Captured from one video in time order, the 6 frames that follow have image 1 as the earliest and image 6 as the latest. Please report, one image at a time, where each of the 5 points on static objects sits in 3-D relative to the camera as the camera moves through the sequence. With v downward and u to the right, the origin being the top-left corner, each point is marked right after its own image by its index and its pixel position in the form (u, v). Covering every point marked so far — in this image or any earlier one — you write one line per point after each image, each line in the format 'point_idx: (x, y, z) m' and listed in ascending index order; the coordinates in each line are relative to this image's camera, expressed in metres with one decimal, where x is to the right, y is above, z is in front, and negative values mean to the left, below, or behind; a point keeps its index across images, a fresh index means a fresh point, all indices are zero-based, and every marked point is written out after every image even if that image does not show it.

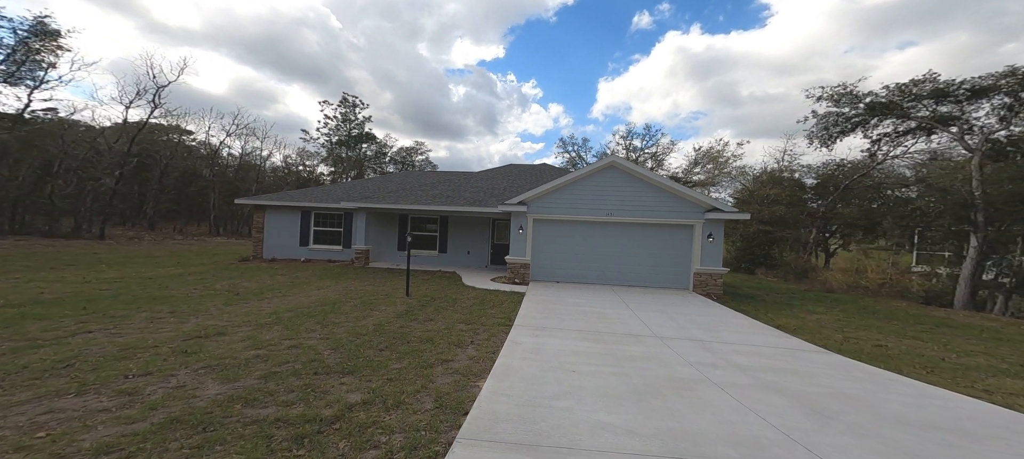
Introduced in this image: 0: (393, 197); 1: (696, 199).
0: (-4.6, +1.2, +14.9) m
1: (+5.7, +0.9, +11.9) m
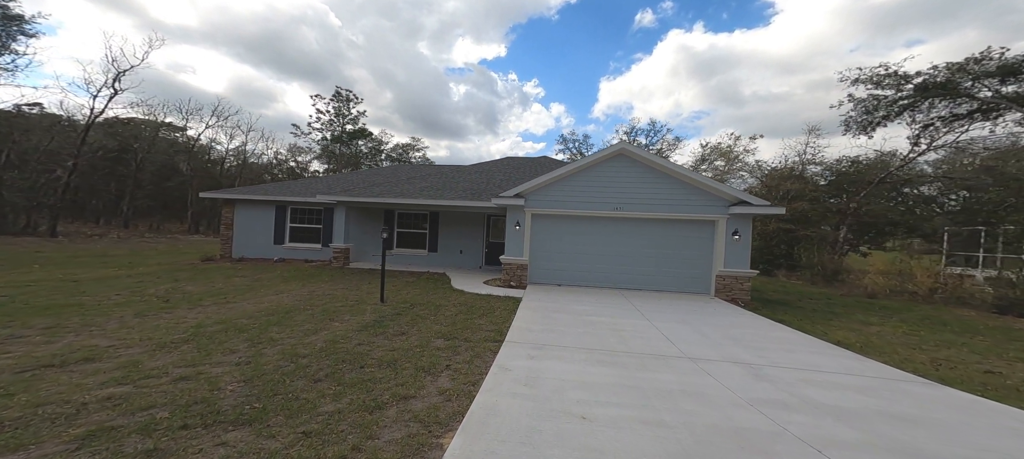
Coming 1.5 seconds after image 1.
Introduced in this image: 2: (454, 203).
0: (-4.7, +1.3, +13.4) m
1: (+5.6, +1.0, +10.4) m
2: (-1.9, +0.8, +12.9) m
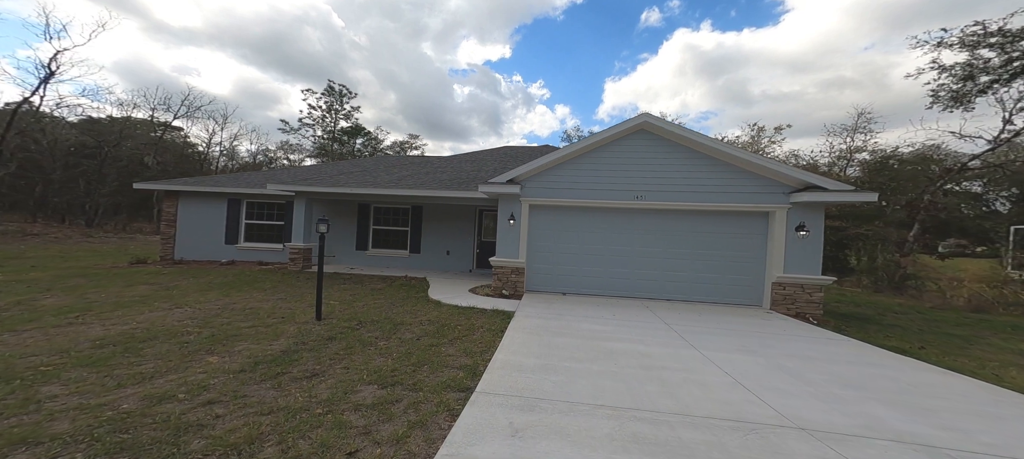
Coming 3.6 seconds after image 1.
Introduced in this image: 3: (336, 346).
0: (-4.9, +1.4, +11.2) m
1: (+5.4, +1.1, +8.0) m
2: (-2.0, +0.9, +10.6) m
3: (-2.2, -1.5, +4.8) m
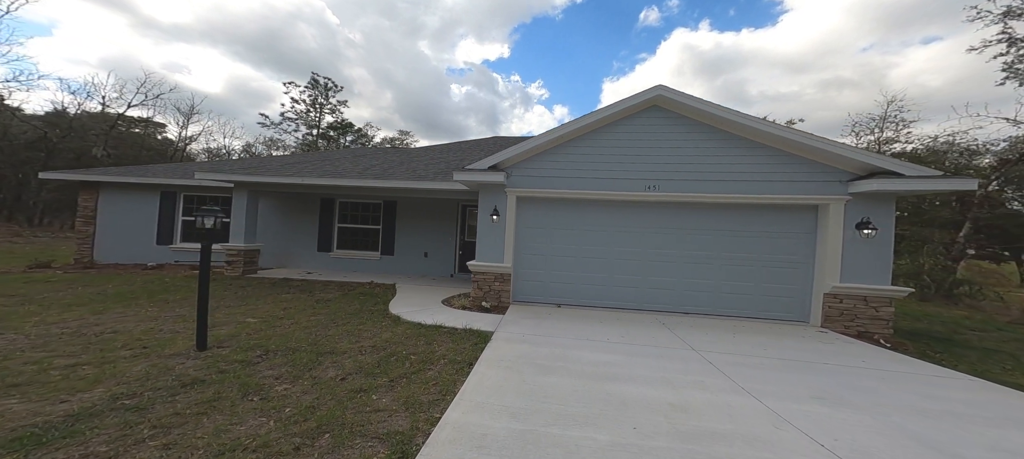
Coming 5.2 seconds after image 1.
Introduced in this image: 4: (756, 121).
0: (-5.2, +1.5, +9.4) m
1: (+5.1, +1.2, +6.3) m
2: (-2.4, +1.0, +8.9) m
3: (-2.5, -1.4, +3.1) m
4: (+4.0, +1.8, +6.3) m
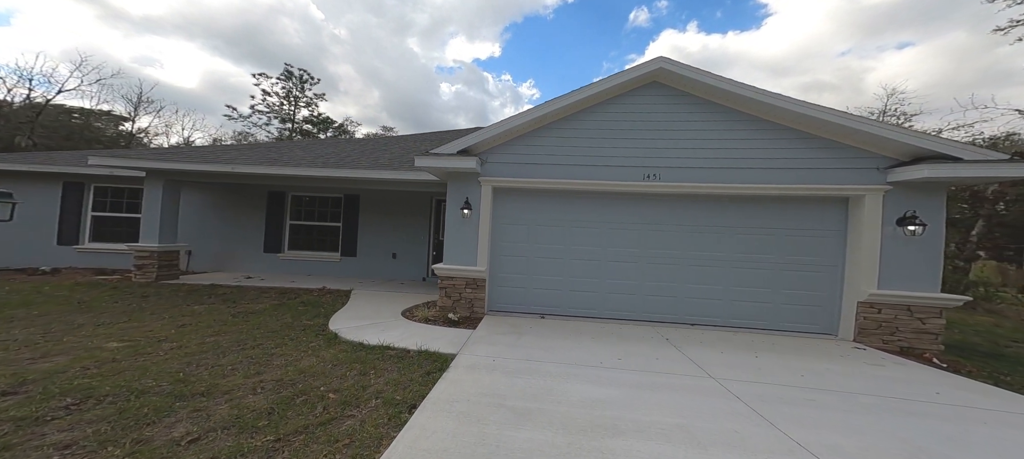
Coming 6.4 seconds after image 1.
0: (-5.7, +1.6, +8.0) m
1: (+4.7, +1.3, +5.2) m
2: (-2.9, +1.1, +7.6) m
3: (-2.8, -1.3, +1.8) m
4: (+3.6, +1.9, +5.2) m
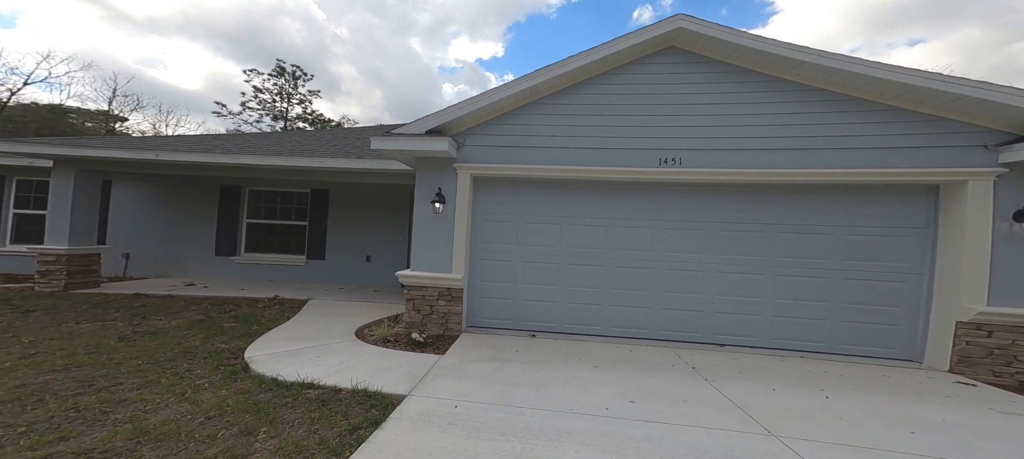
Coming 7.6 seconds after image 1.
0: (-5.9, +1.6, +6.8) m
1: (+4.4, +1.3, +3.9) m
2: (-3.1, +1.1, +6.3) m
3: (-3.1, -1.3, +0.5) m
4: (+3.4, +1.9, +3.9) m
